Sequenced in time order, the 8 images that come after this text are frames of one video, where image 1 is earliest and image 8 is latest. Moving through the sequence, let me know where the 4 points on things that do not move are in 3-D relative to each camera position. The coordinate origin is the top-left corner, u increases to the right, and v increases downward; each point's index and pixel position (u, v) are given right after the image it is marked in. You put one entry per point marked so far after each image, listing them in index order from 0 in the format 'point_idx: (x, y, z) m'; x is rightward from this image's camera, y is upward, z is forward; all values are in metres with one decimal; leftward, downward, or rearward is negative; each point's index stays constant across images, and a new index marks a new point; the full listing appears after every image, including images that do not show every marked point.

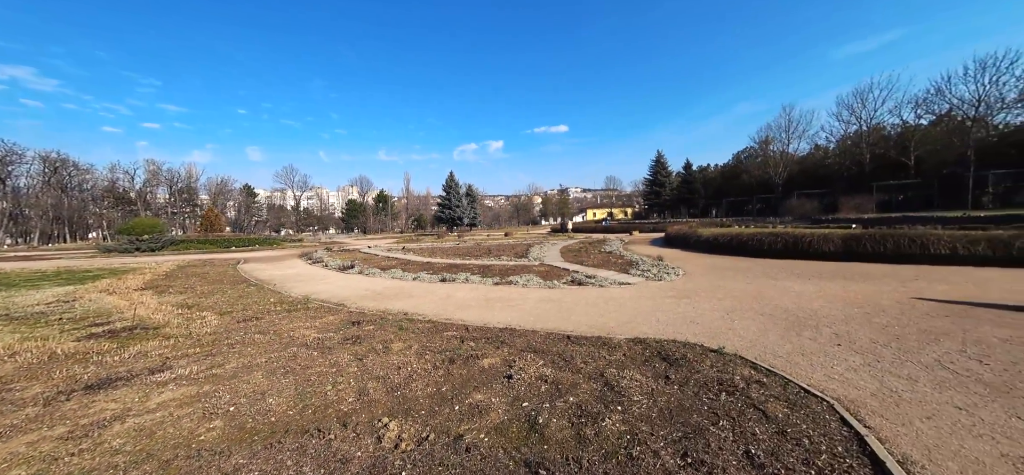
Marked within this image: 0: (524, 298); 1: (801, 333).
0: (+0.2, -1.3, +7.6) m
1: (+3.8, -1.3, +4.6) m
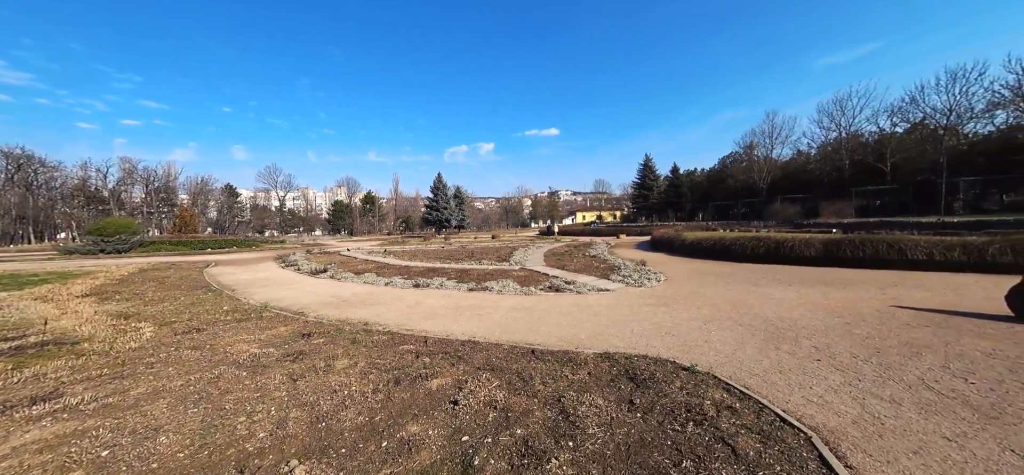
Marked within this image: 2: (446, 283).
0: (-0.4, -1.4, +7.2) m
1: (+3.3, -1.4, +4.4) m
2: (-2.0, -1.3, +10.2) m
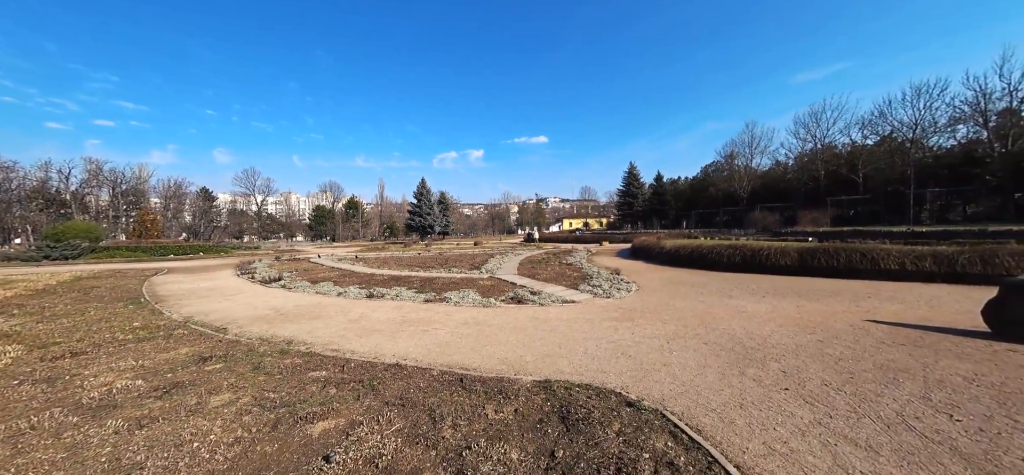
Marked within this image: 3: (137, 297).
0: (-1.2, -1.6, +6.6) m
1: (+2.5, -1.5, +3.9) m
2: (-3.0, -1.5, +9.4) m
3: (-10.0, -1.7, +9.4) m
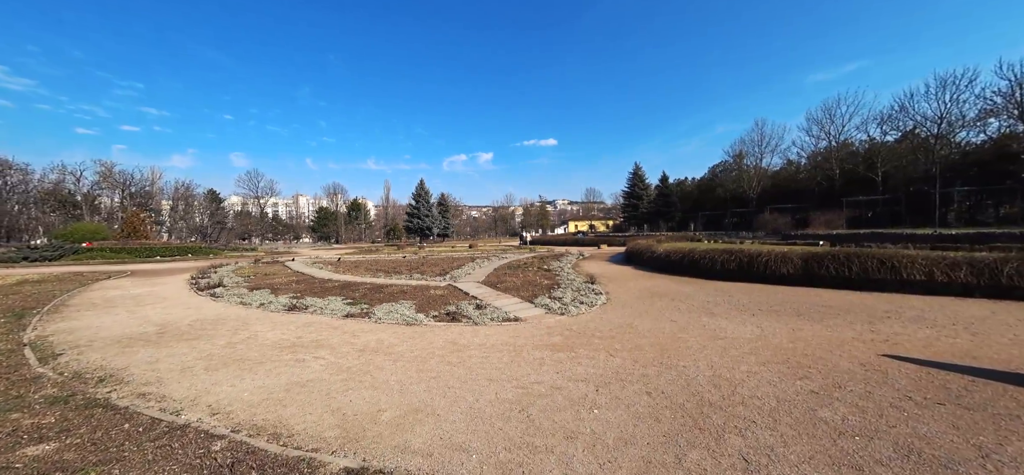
0: (-2.5, -1.6, +5.2) m
1: (+1.2, -1.5, +2.4) m
2: (-4.2, -1.6, +8.1) m
3: (-11.2, -1.7, +8.2) m
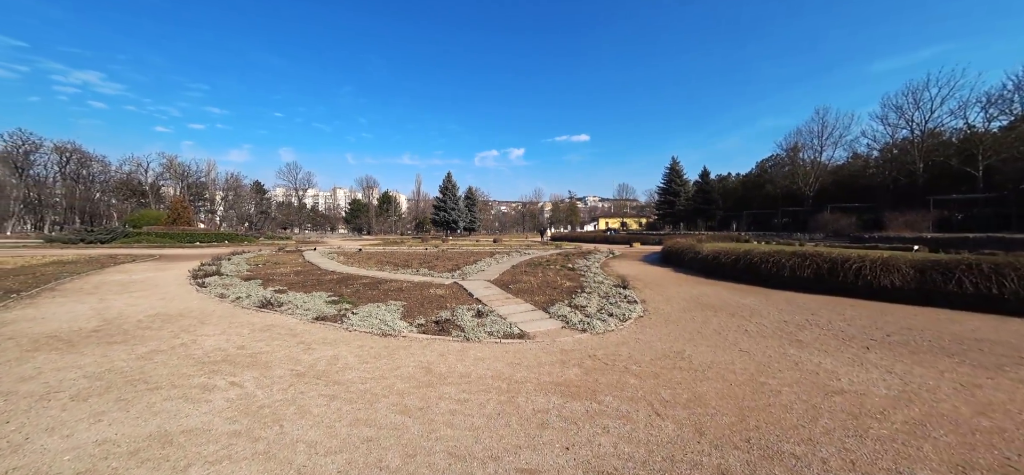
0: (-2.6, -1.4, +3.9) m
1: (+0.9, -1.4, +0.8) m
2: (-4.0, -1.3, +6.9) m
3: (-10.9, -1.3, +7.6) m
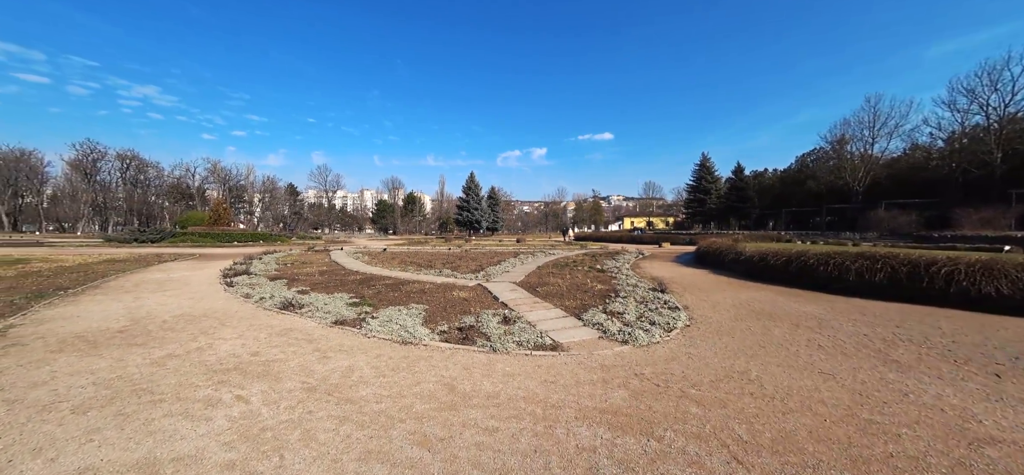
0: (-2.2, -1.4, +3.5) m
1: (+1.0, -1.4, +0.2) m
2: (-3.4, -1.3, +6.7) m
3: (-10.4, -1.3, +7.8) m
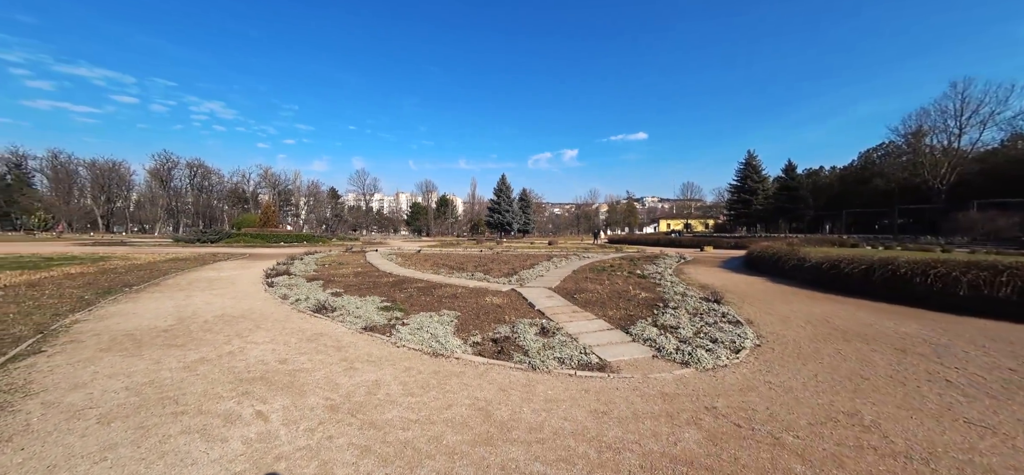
0: (-1.9, -1.4, +3.3) m
1: (+1.1, -1.4, -0.3) m
2: (-2.8, -1.3, +6.5) m
3: (-9.6, -1.3, +8.2) m
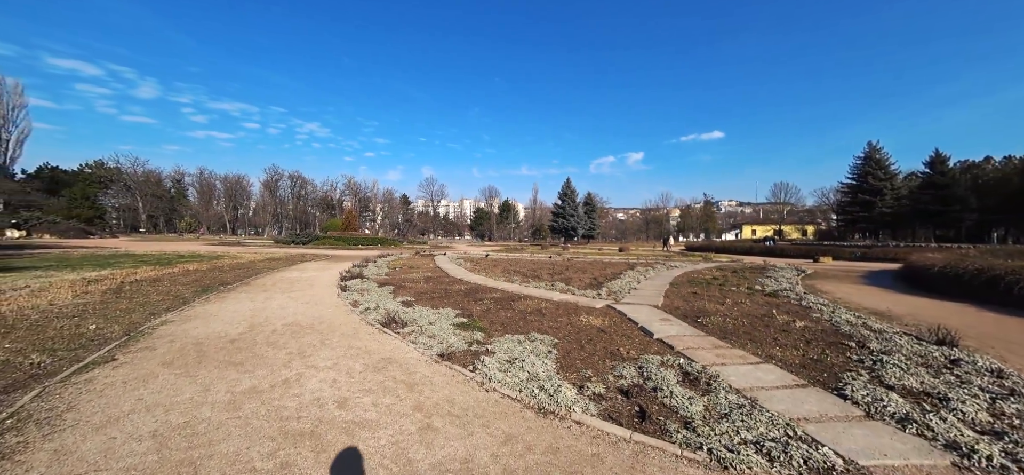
0: (-0.8, -1.4, +2.1) m
1: (+1.5, -1.4, -1.9) m
2: (-1.2, -1.4, +5.5) m
3: (-7.6, -1.3, +8.3) m
